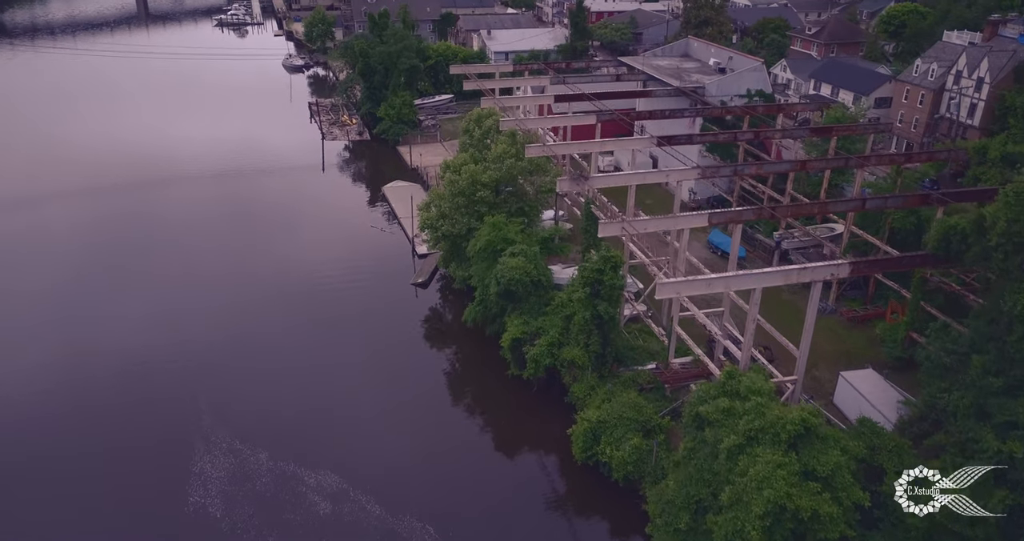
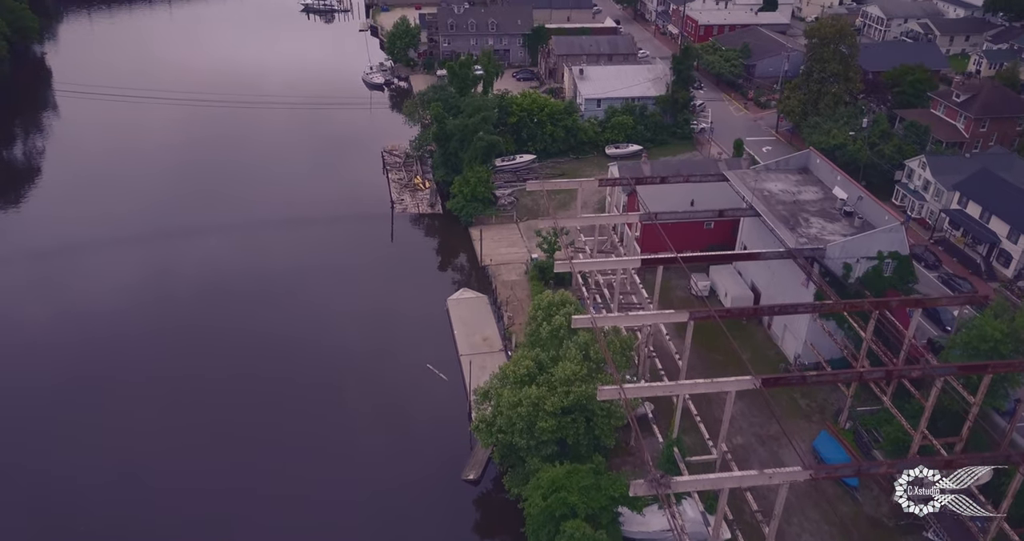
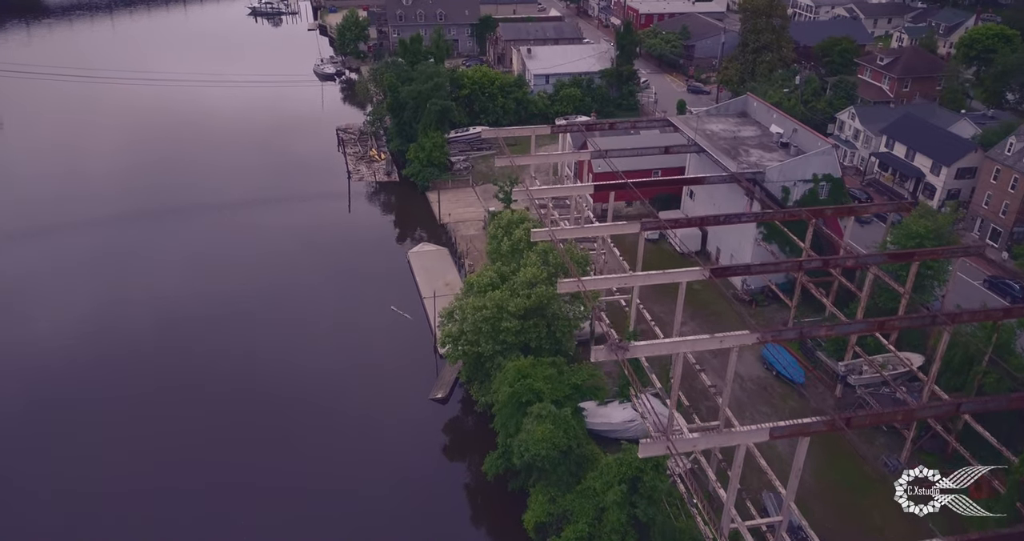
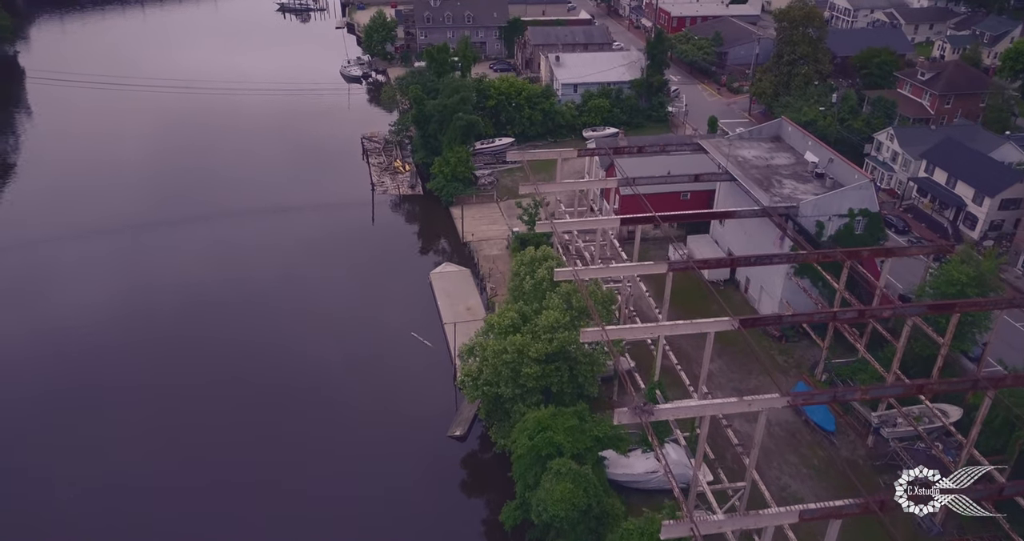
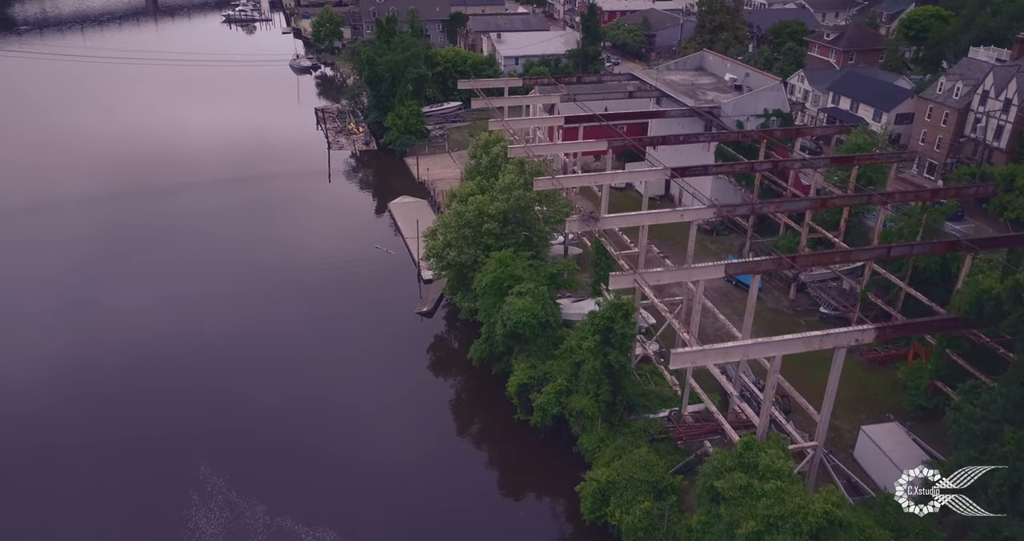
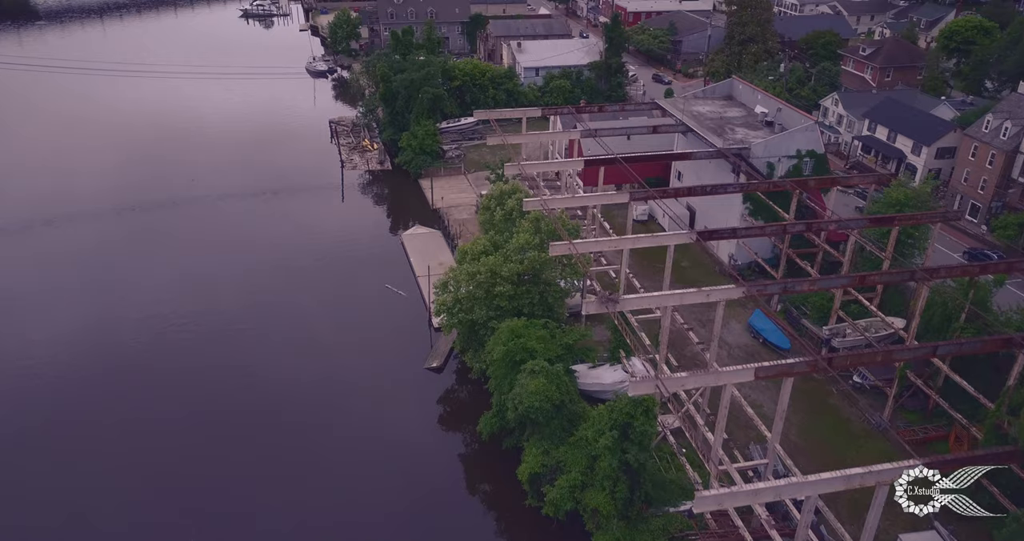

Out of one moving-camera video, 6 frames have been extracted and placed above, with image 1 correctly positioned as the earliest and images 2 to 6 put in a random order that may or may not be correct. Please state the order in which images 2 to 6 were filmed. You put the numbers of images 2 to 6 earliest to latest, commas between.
5, 6, 3, 4, 2
